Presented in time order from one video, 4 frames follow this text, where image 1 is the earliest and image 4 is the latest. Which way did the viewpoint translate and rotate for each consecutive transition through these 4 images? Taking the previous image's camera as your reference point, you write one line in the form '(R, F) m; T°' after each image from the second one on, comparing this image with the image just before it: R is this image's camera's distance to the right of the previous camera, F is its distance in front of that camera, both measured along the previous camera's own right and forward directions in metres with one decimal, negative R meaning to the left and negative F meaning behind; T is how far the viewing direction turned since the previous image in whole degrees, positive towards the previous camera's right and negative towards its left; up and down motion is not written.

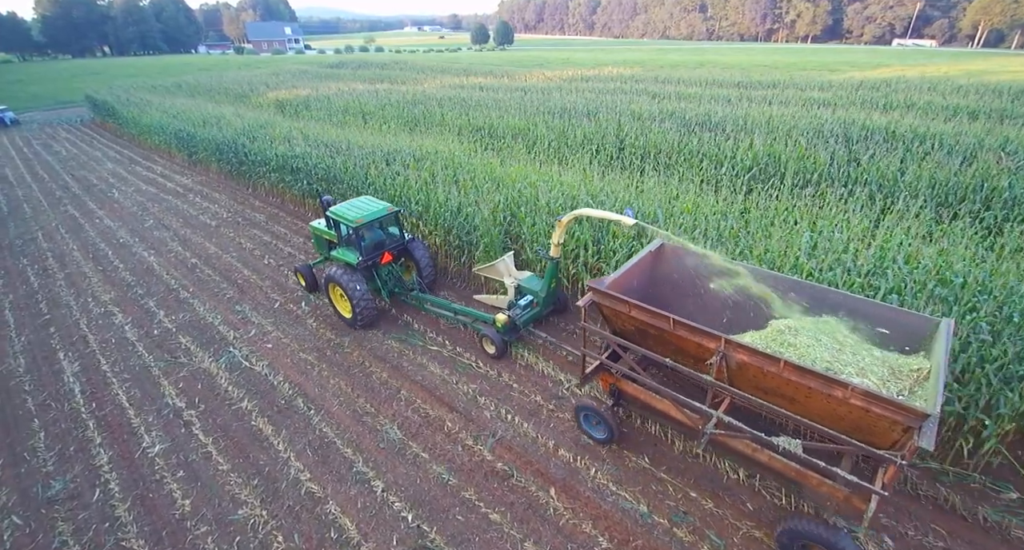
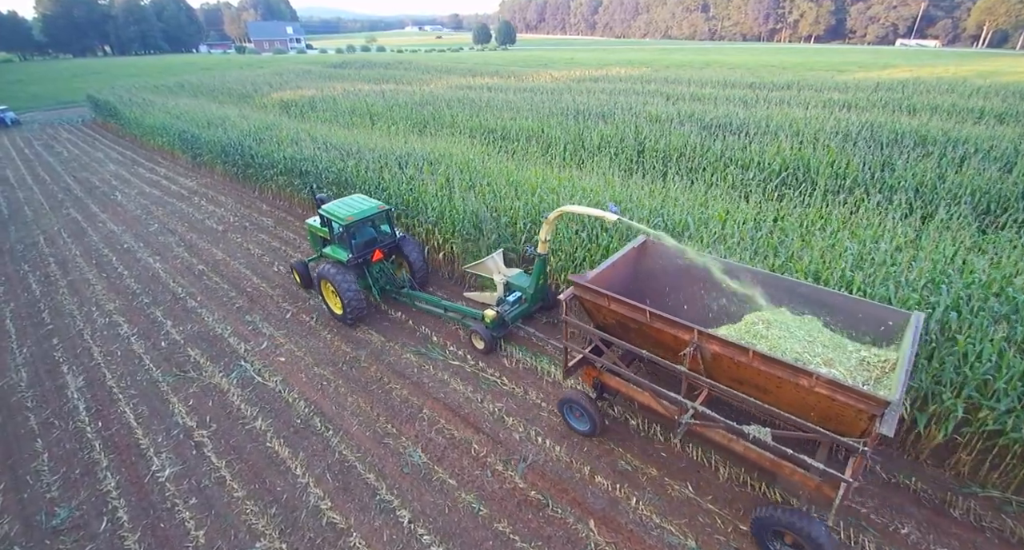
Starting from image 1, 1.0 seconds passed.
(-0.3, +0.3) m; 0°
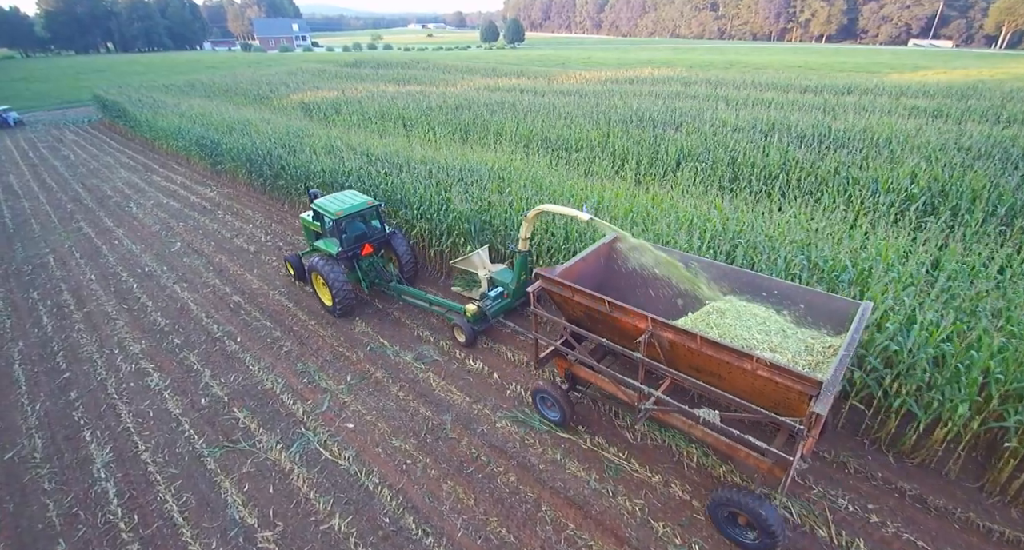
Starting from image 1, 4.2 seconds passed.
(-1.2, +1.0) m; 0°
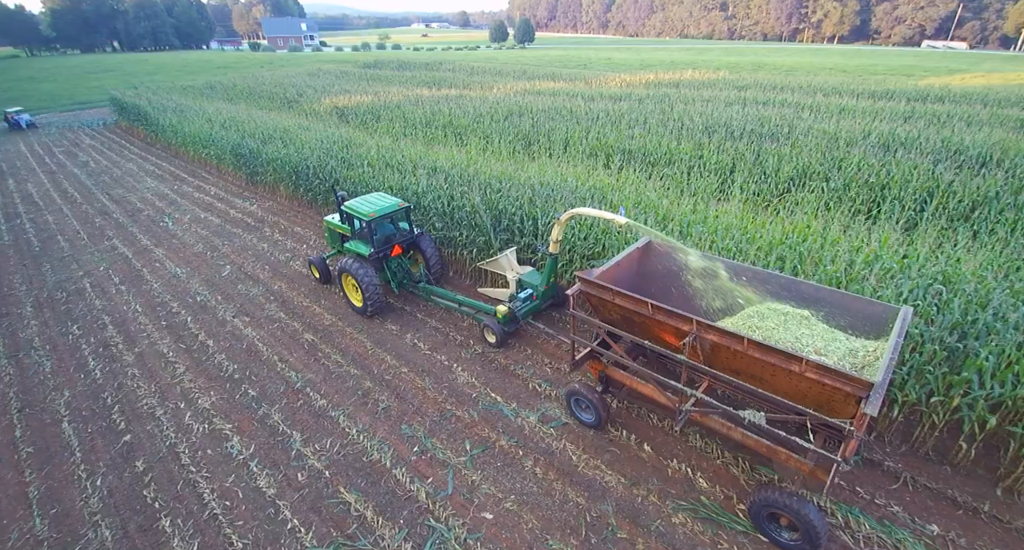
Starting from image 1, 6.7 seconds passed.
(-1.5, +0.9) m; 0°
